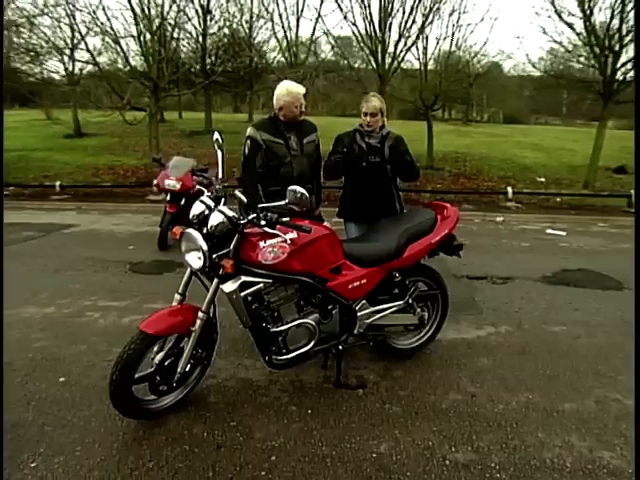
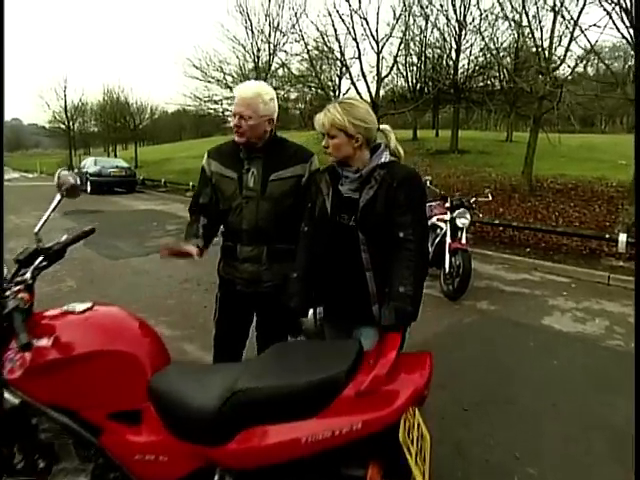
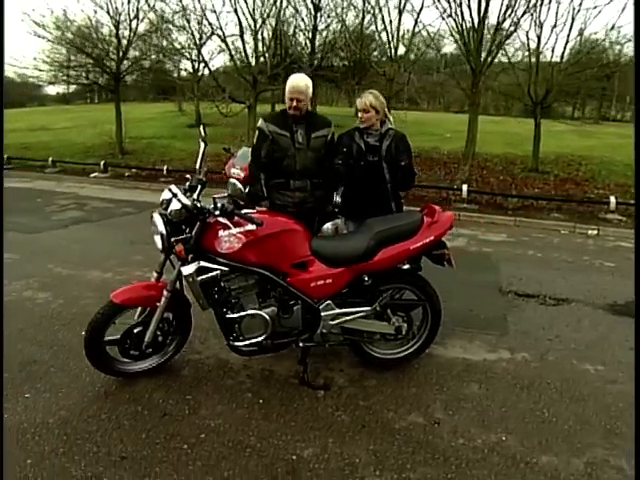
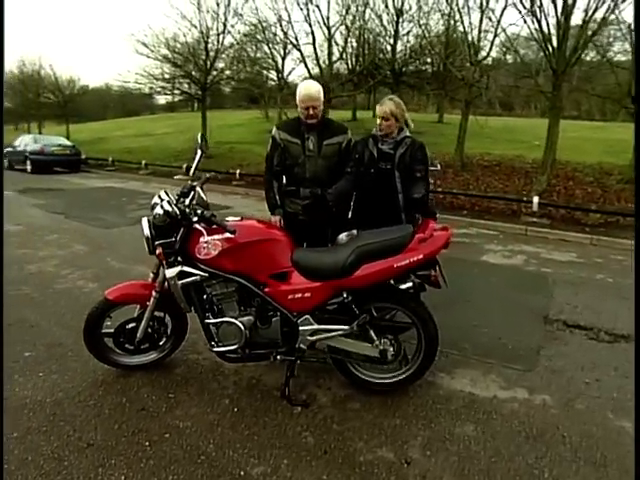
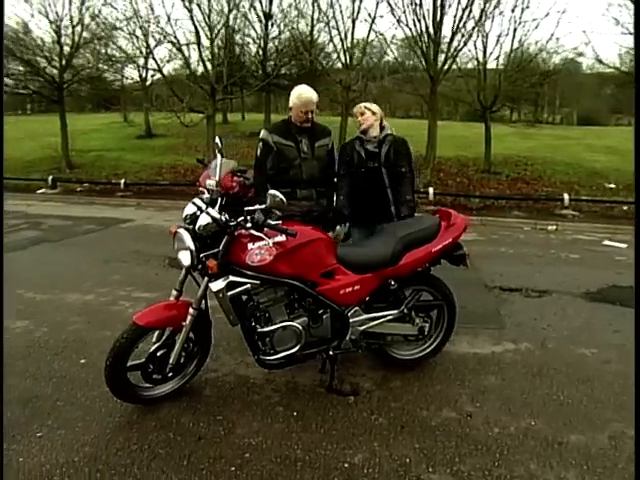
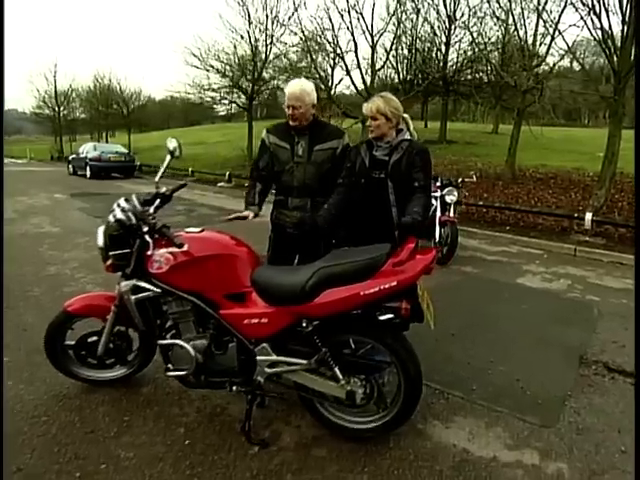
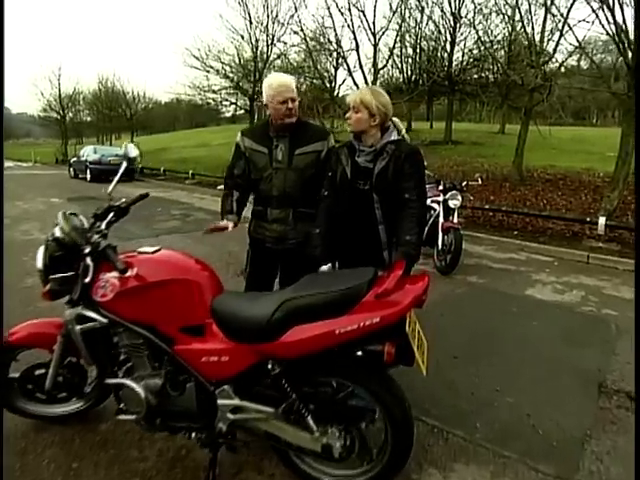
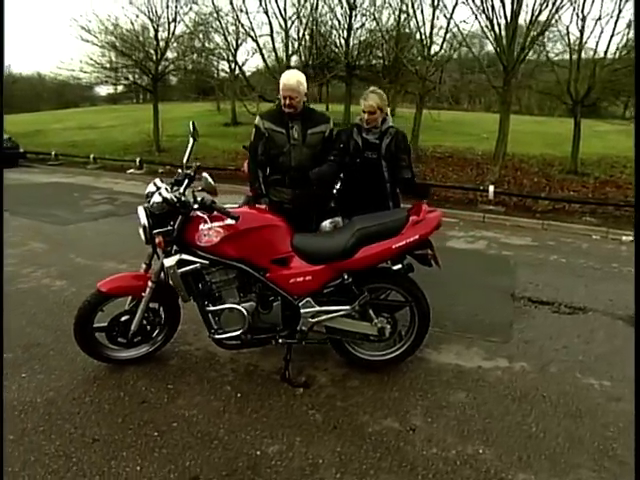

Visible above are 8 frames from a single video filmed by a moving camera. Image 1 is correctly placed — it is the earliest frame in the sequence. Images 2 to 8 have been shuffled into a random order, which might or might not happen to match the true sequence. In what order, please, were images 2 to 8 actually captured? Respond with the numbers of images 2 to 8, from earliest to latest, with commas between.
5, 3, 8, 4, 6, 7, 2
